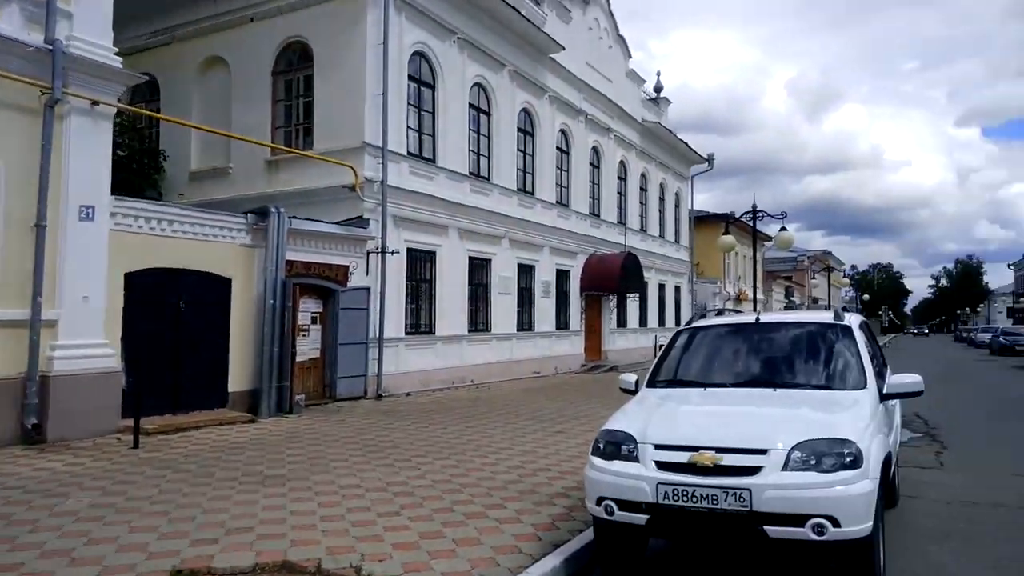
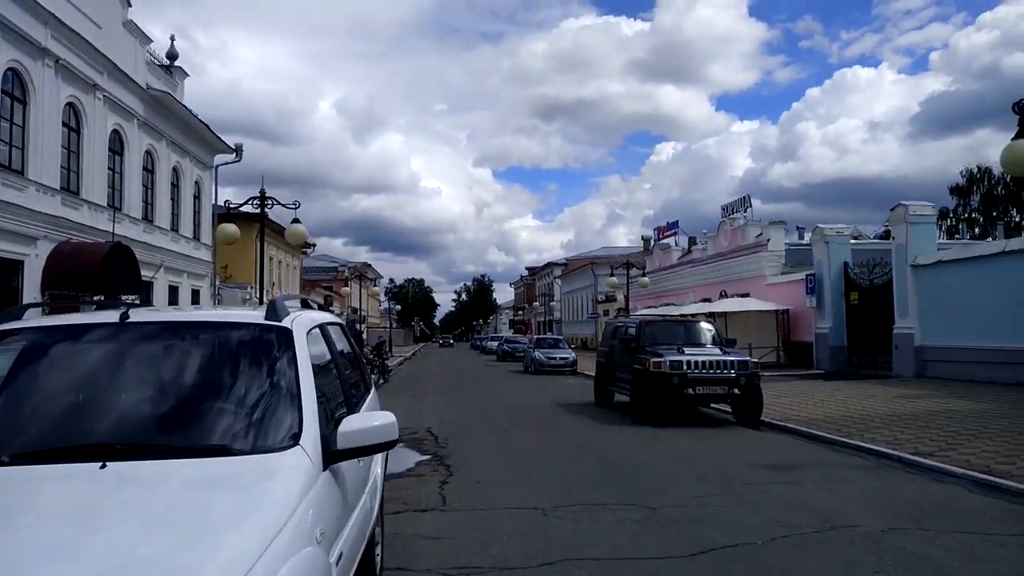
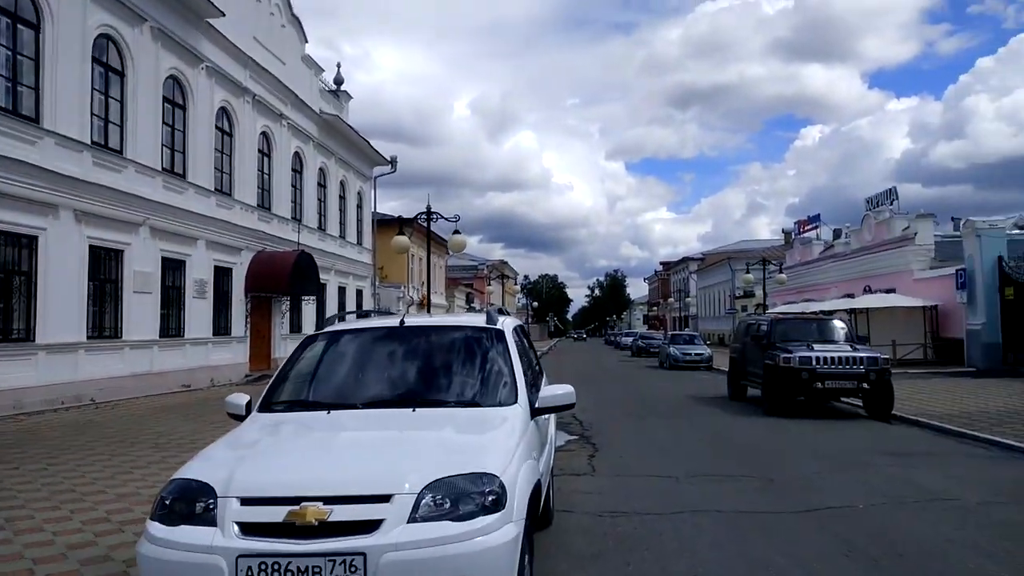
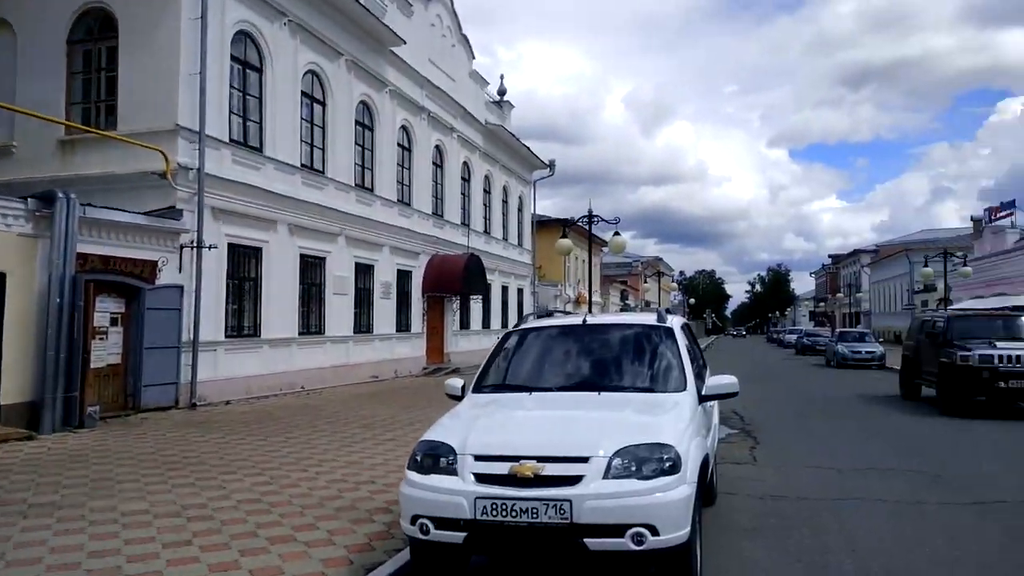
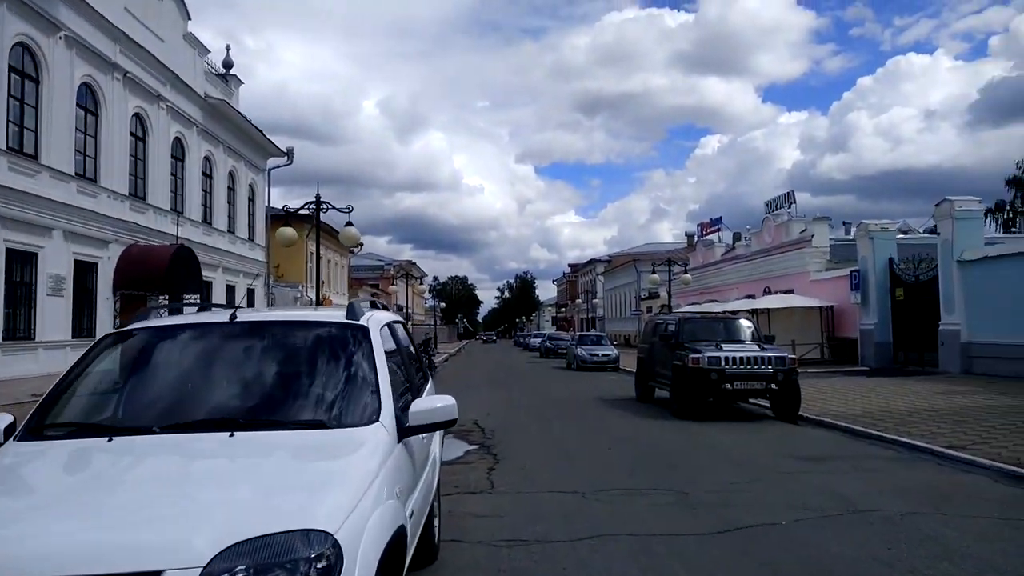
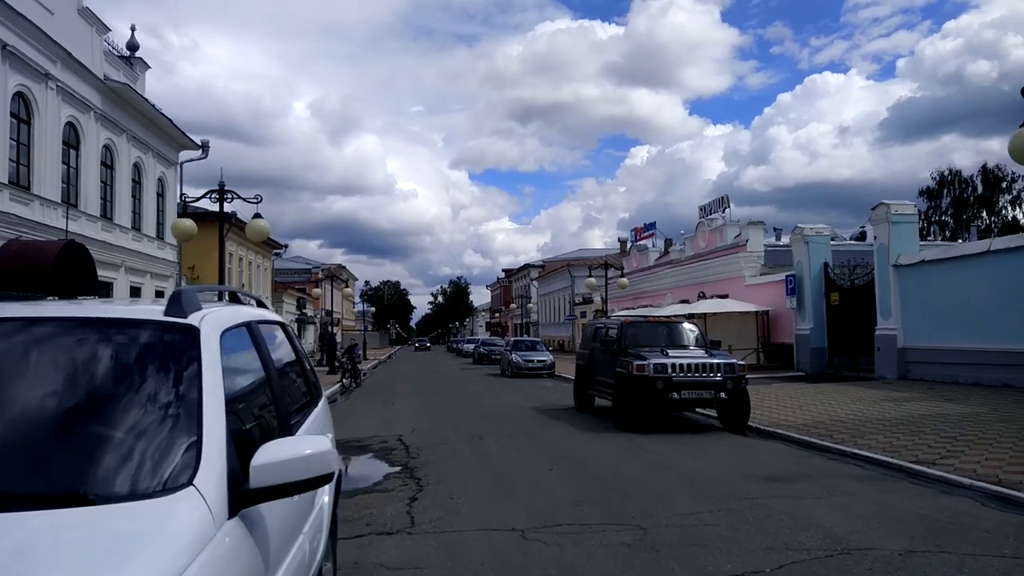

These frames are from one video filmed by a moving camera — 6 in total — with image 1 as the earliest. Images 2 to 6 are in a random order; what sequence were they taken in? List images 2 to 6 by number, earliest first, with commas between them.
4, 3, 5, 2, 6
